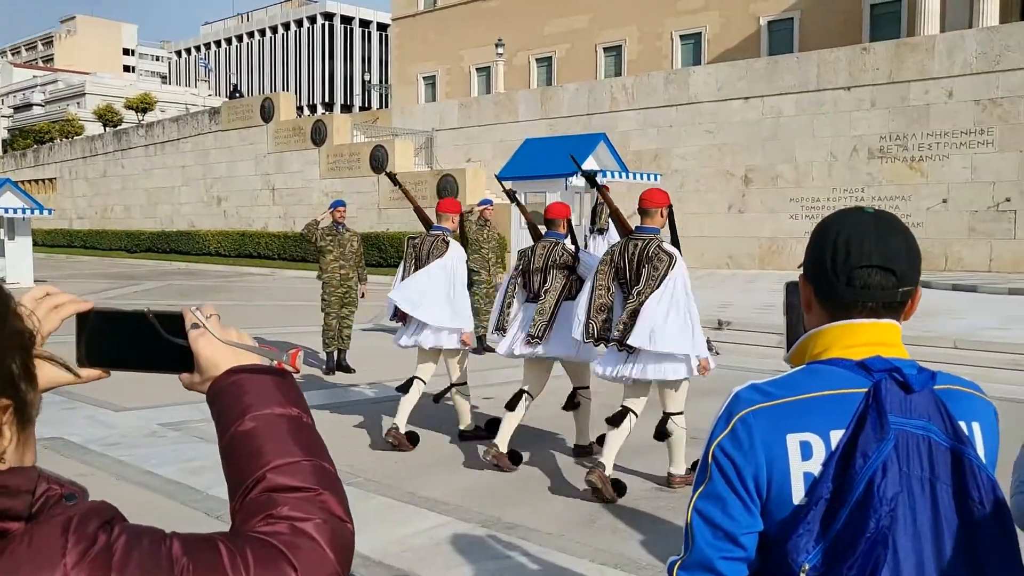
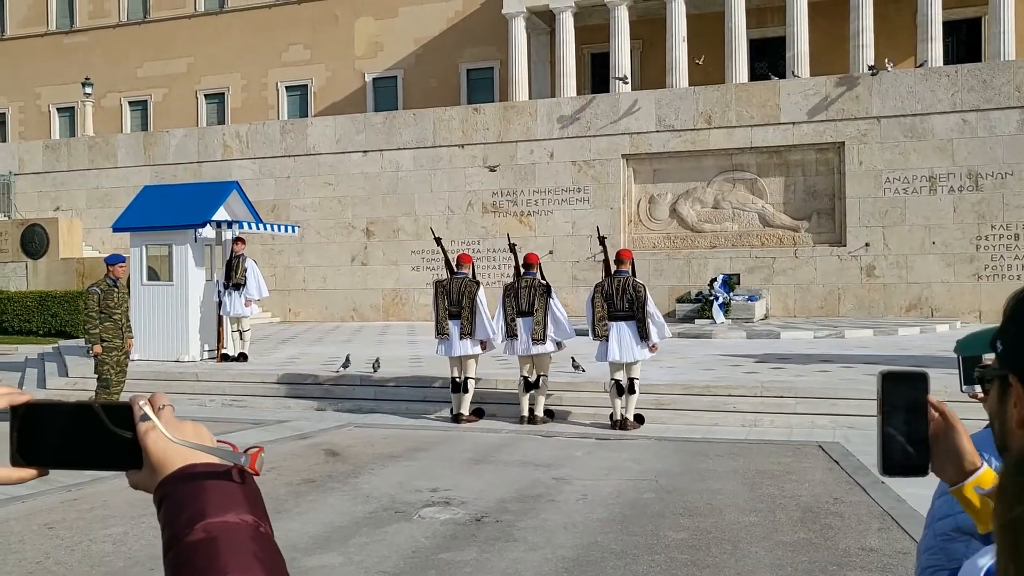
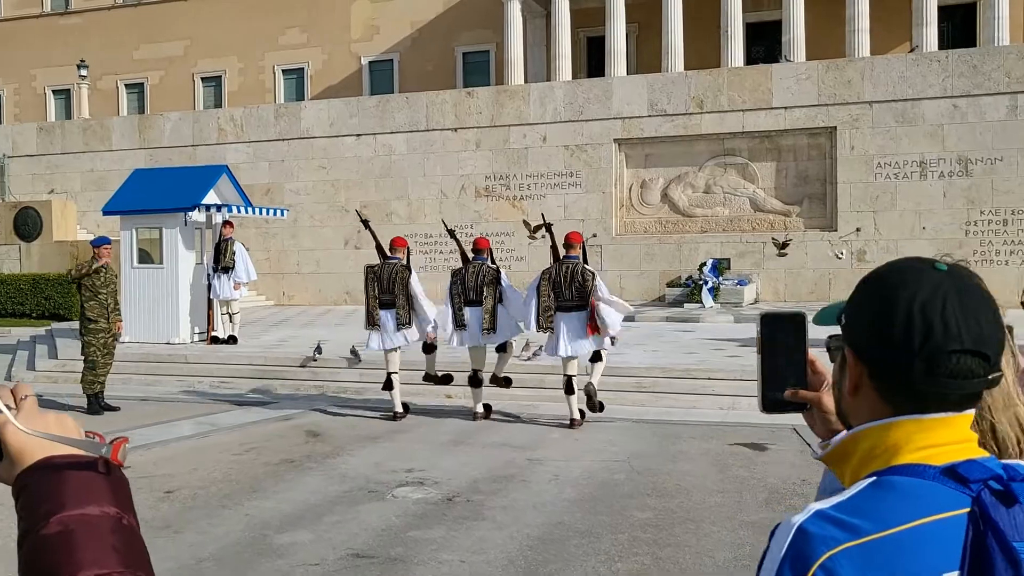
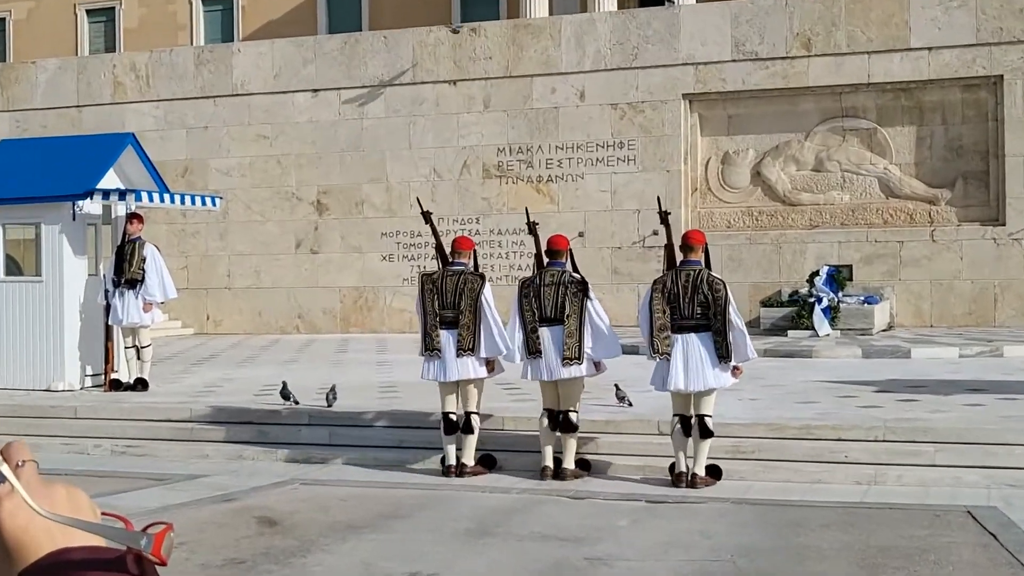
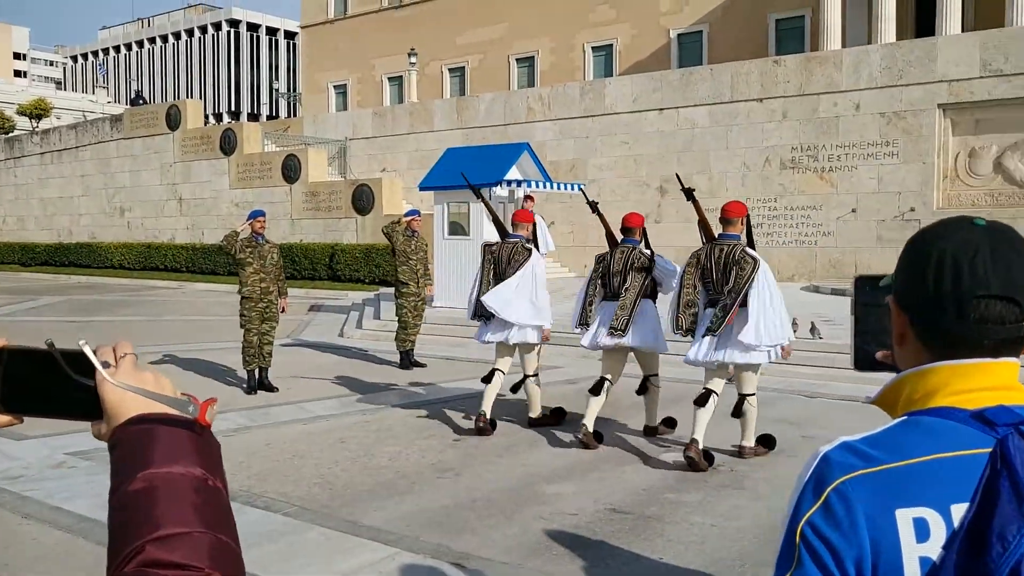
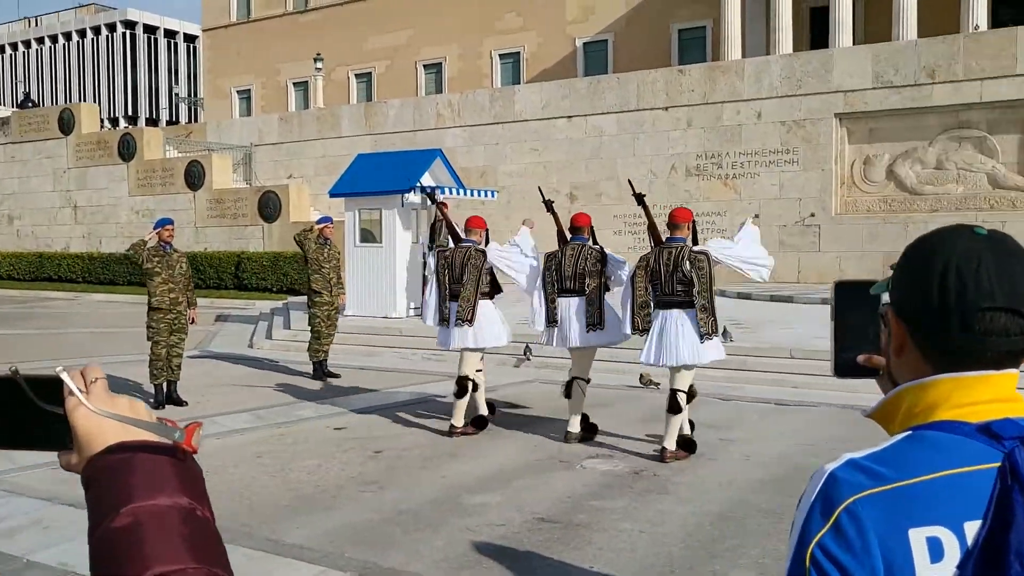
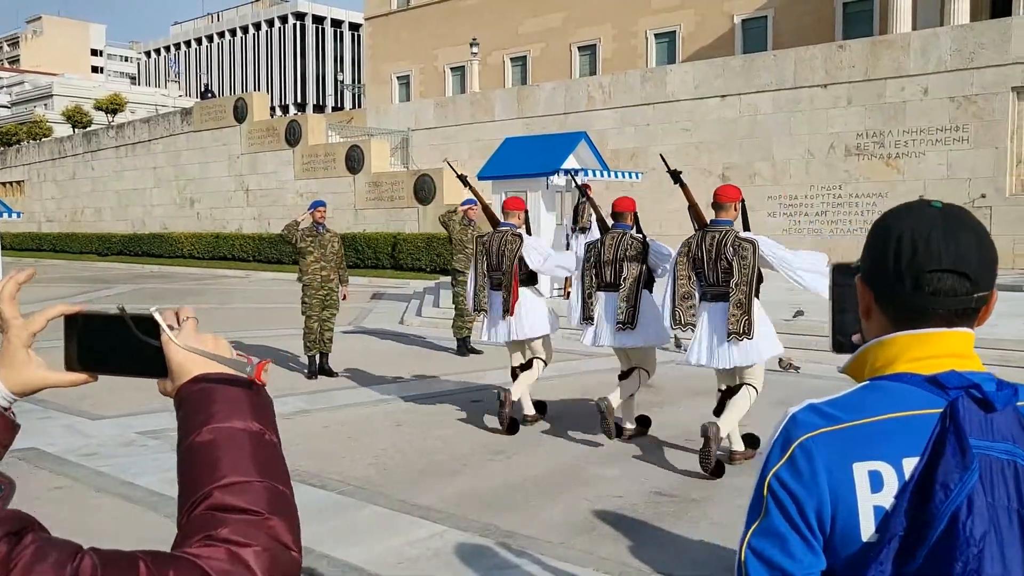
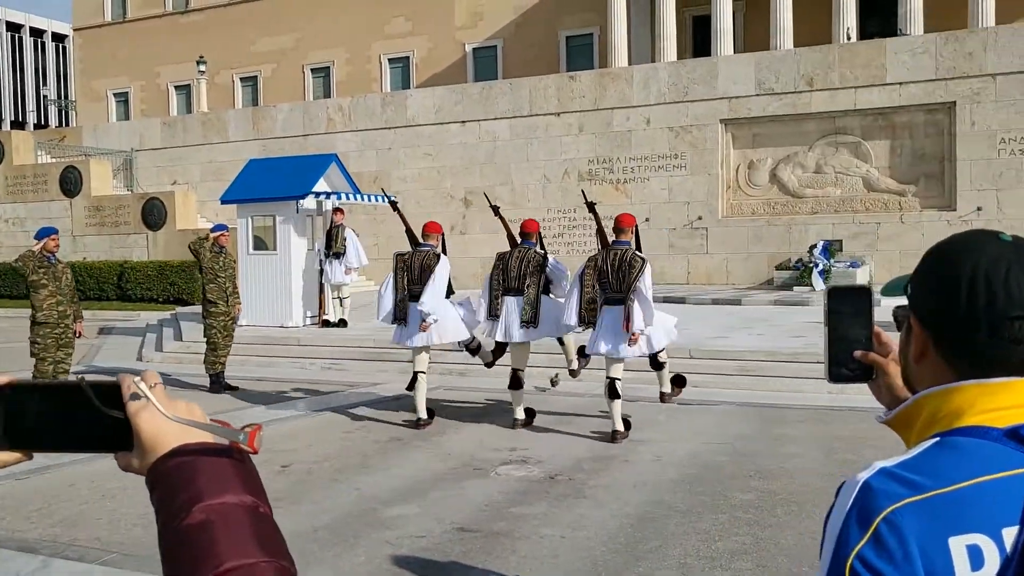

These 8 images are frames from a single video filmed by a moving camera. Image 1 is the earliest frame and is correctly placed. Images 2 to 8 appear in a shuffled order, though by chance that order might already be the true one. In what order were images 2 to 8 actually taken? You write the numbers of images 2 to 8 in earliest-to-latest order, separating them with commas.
7, 5, 6, 8, 3, 2, 4
